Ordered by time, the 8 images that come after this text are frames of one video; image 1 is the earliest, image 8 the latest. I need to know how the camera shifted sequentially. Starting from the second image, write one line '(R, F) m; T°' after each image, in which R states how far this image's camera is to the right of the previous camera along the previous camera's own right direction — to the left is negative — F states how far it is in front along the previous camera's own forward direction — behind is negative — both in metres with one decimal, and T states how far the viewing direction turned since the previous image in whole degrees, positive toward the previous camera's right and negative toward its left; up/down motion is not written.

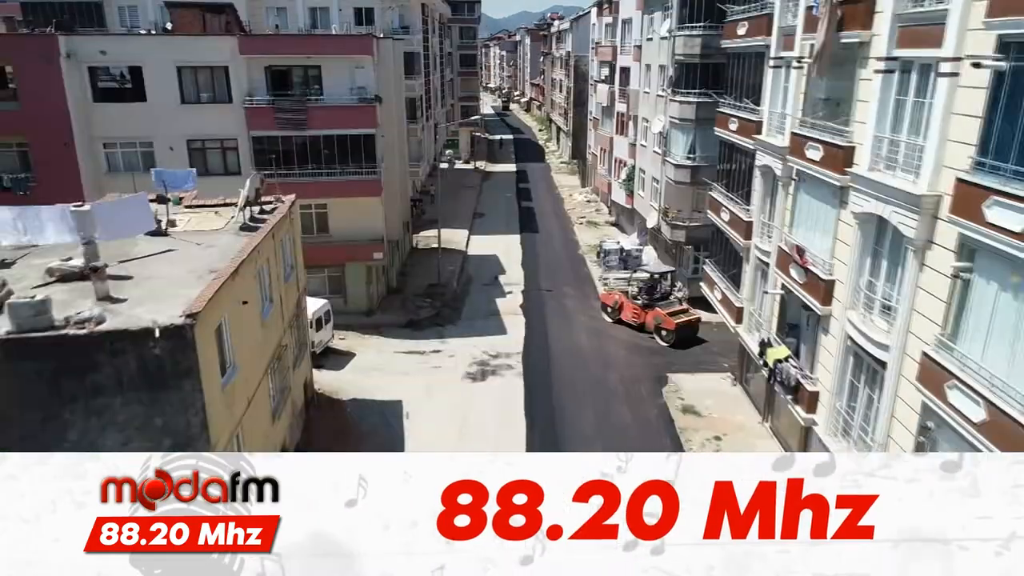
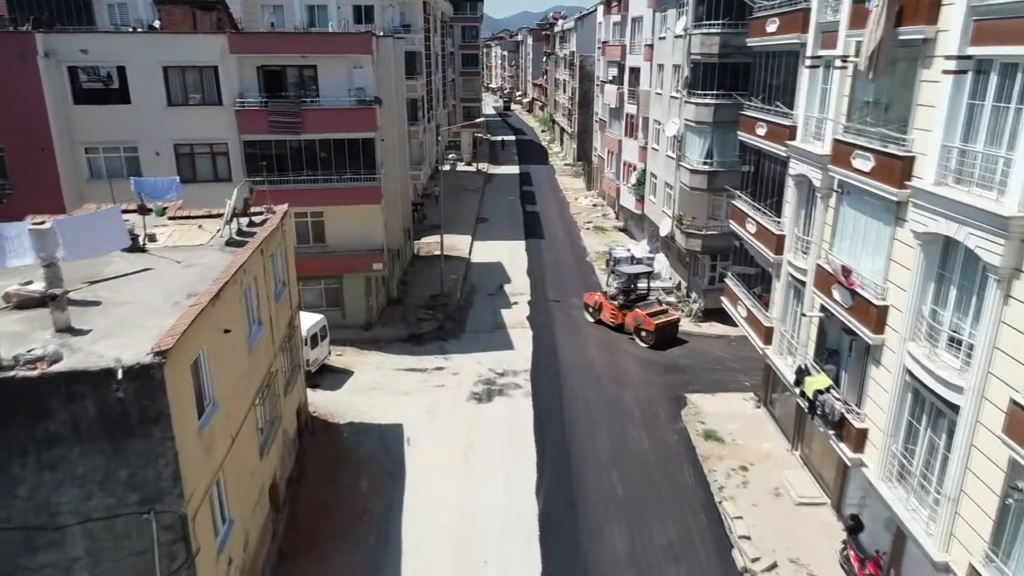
(-0.3, +1.6) m; 0°
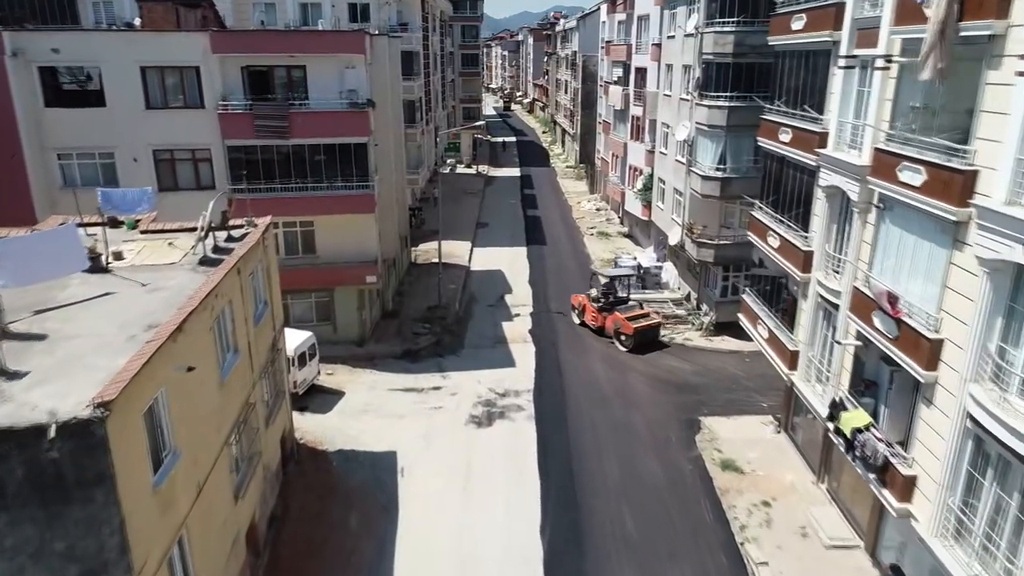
(-0.1, +1.6) m; 0°
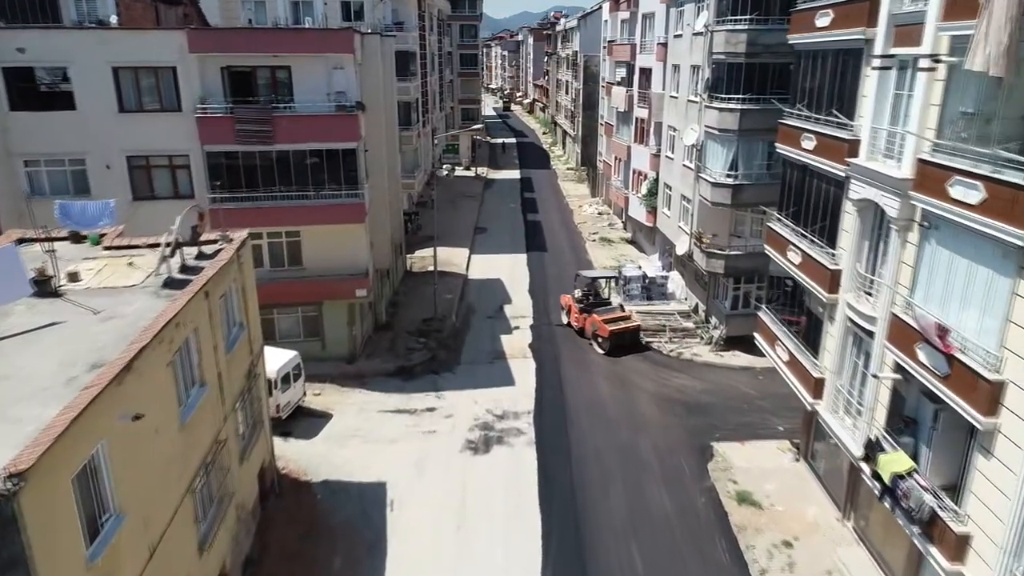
(0.0, +1.5) m; 0°
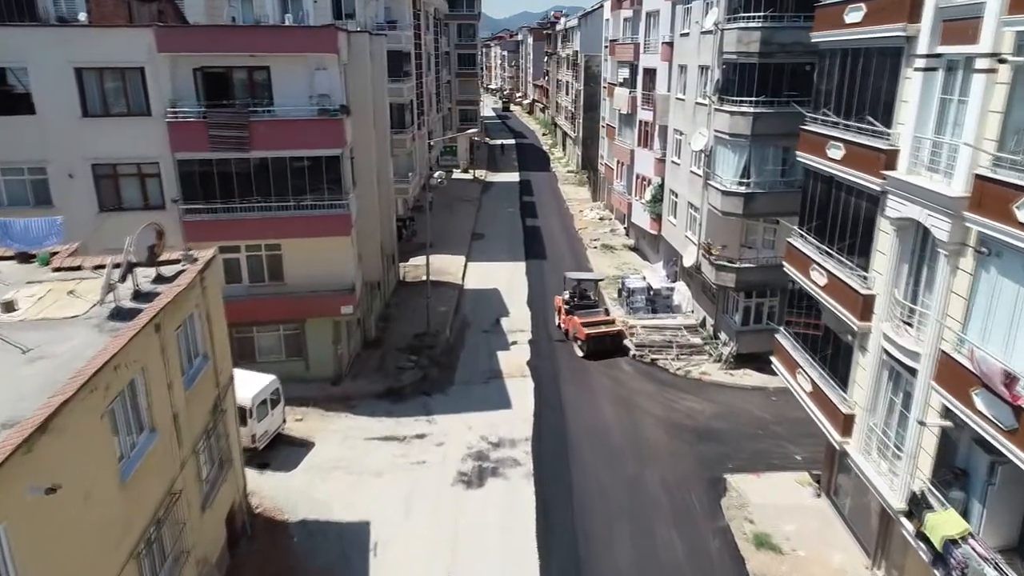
(+0.1, +1.7) m; 0°
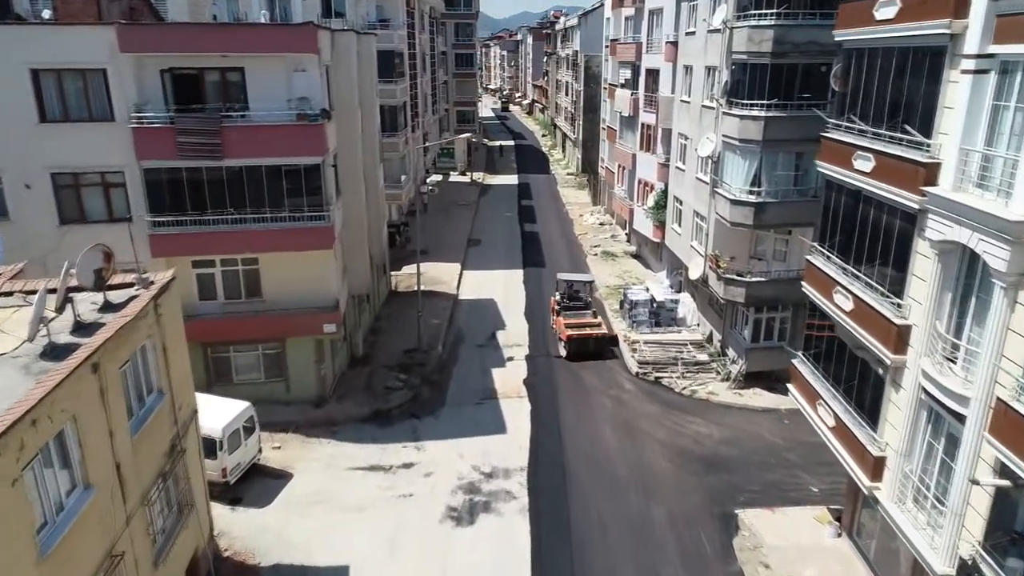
(+0.2, +1.6) m; 0°
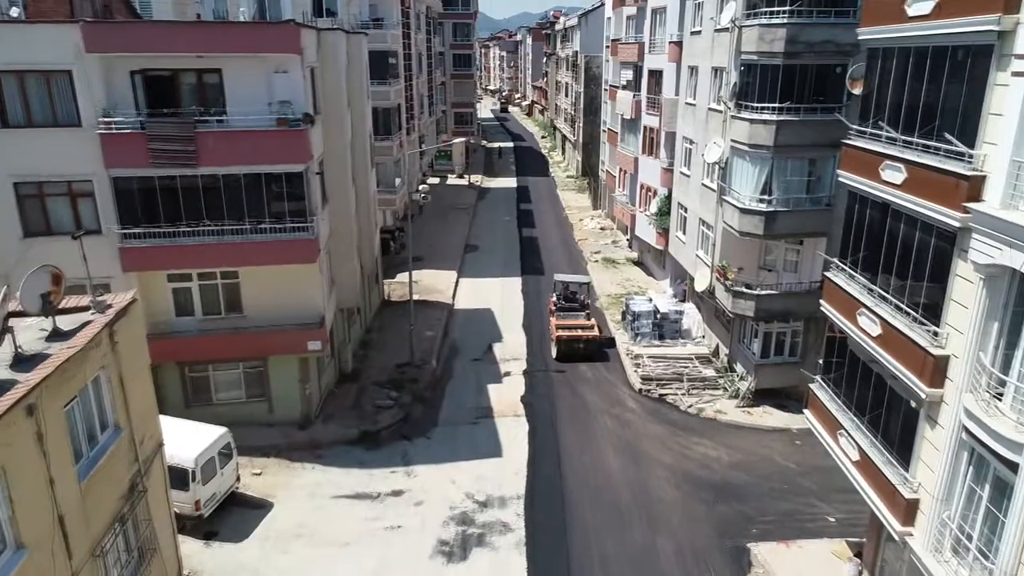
(+0.1, +1.3) m; 0°
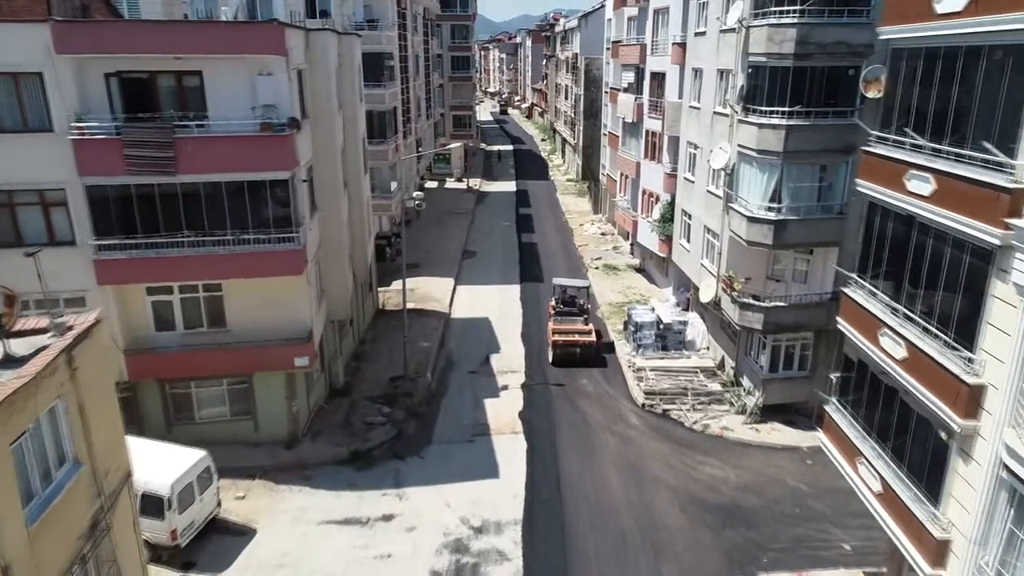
(+0.1, +1.0) m; 0°
